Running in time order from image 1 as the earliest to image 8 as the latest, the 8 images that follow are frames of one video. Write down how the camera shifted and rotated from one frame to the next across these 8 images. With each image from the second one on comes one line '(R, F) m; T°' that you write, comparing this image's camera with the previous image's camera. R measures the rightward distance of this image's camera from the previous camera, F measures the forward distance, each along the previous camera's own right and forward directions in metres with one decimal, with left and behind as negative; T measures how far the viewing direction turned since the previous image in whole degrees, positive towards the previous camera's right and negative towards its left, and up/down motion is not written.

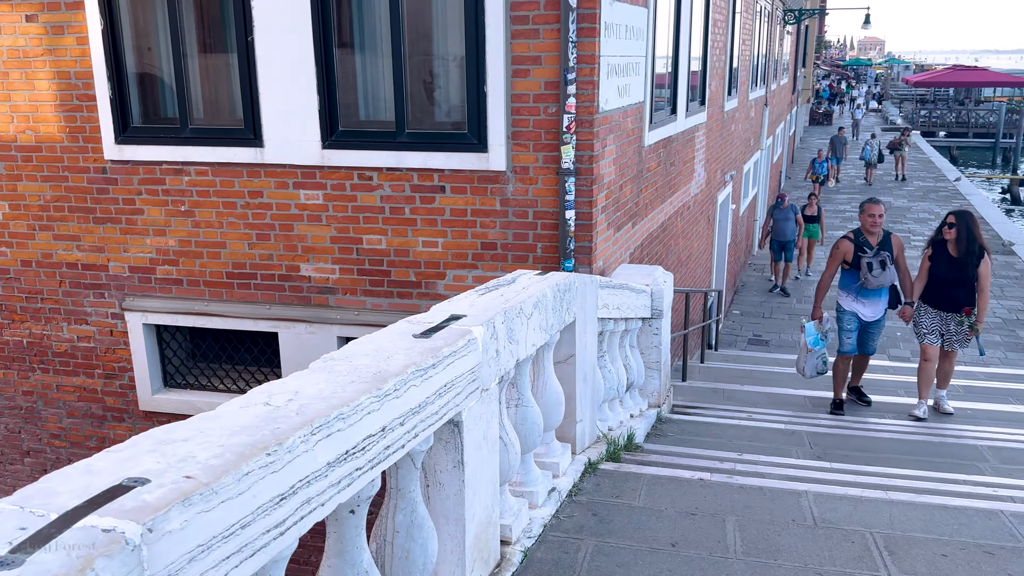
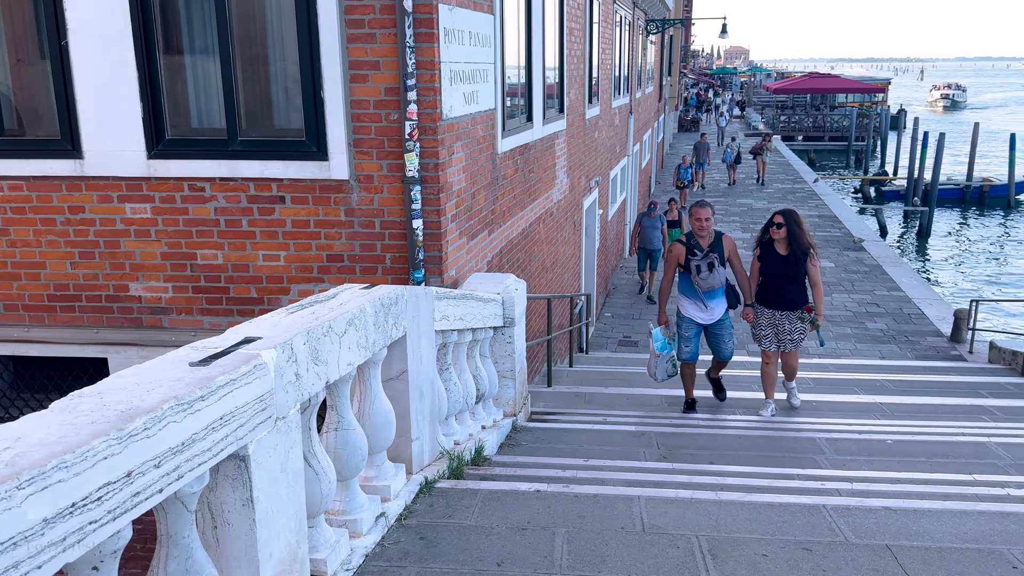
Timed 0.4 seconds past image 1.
(+0.3, +0.1) m; +8°
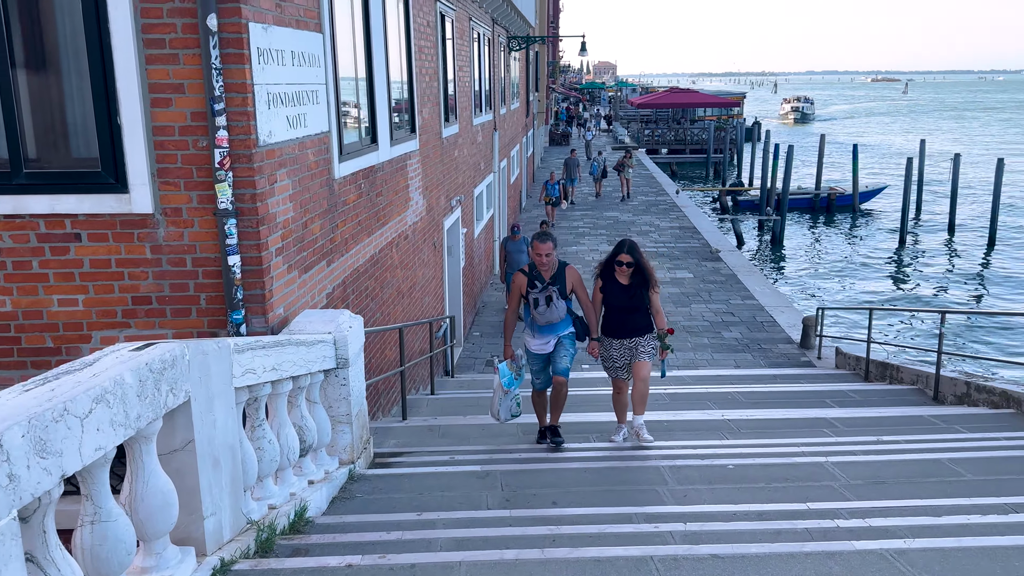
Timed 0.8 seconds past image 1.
(+0.3, +0.2) m; +8°
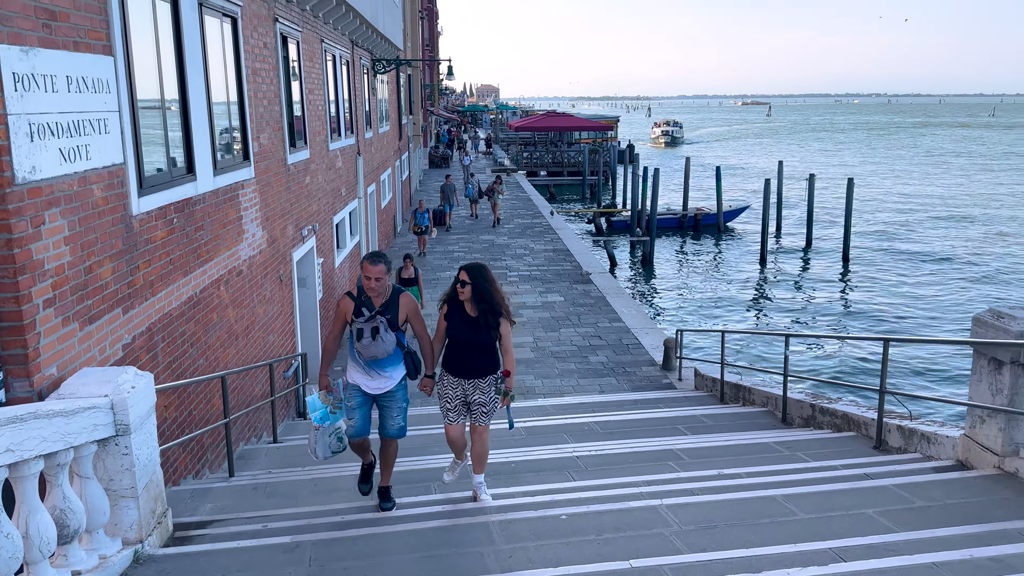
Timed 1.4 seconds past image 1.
(+0.4, +0.3) m; +8°
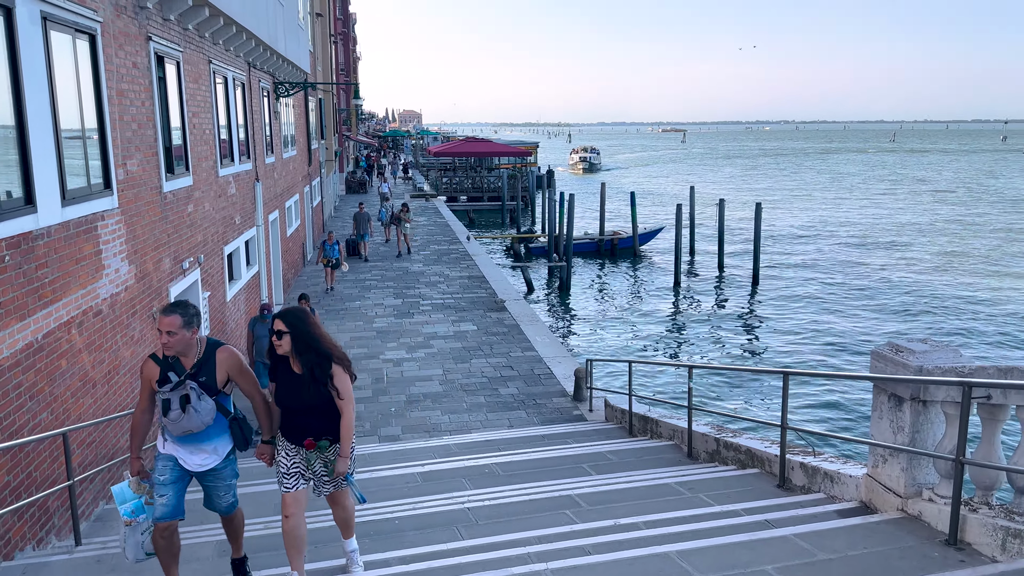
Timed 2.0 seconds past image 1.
(+0.3, +0.4) m; +5°
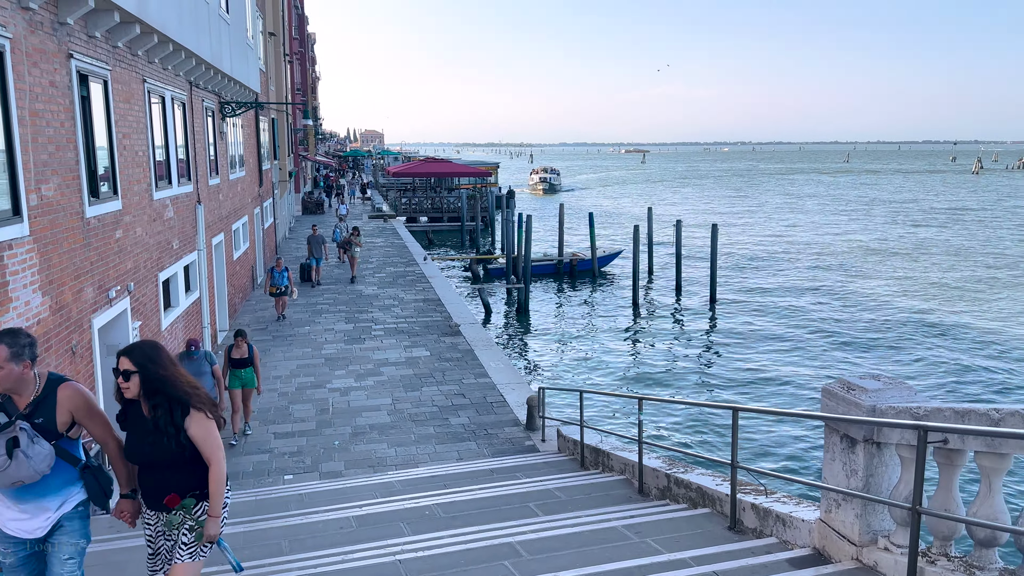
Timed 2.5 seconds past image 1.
(+0.2, +0.3) m; +3°
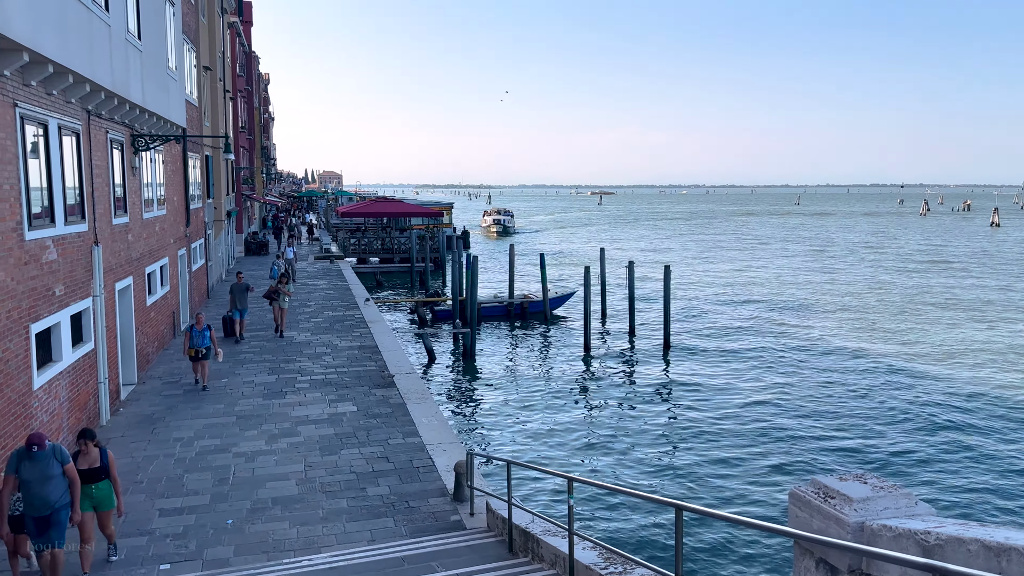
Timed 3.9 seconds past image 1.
(+0.4, +1.1) m; +3°
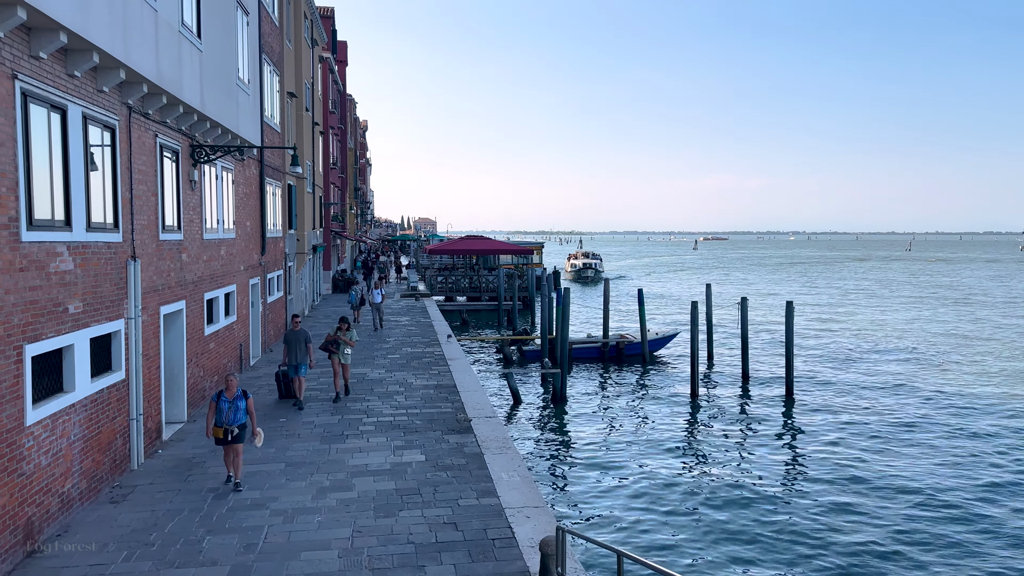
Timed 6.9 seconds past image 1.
(-0.1, +2.3) m; -6°
